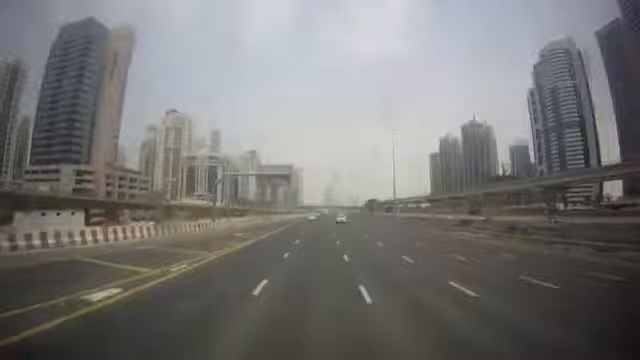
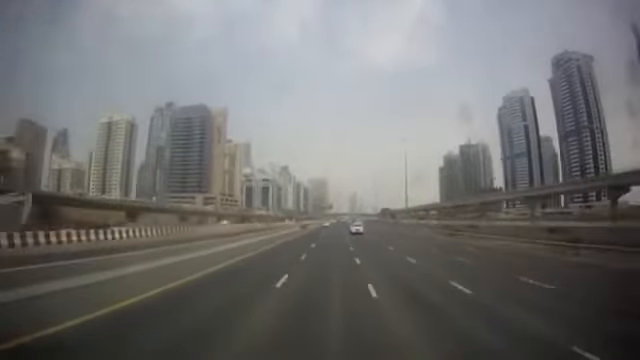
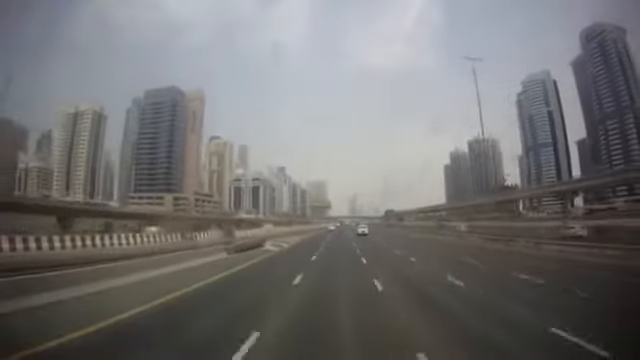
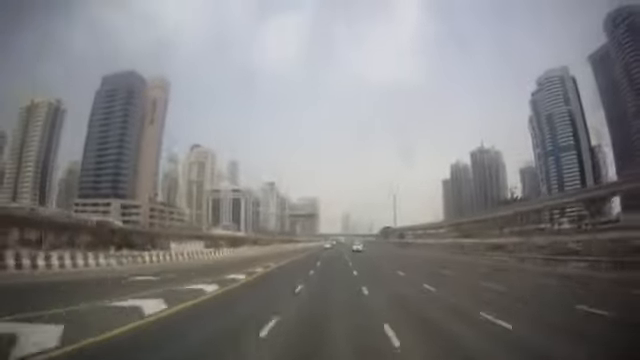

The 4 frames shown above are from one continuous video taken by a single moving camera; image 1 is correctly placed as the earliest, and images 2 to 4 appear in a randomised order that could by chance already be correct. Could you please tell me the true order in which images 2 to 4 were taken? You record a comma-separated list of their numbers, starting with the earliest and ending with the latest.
4, 3, 2
